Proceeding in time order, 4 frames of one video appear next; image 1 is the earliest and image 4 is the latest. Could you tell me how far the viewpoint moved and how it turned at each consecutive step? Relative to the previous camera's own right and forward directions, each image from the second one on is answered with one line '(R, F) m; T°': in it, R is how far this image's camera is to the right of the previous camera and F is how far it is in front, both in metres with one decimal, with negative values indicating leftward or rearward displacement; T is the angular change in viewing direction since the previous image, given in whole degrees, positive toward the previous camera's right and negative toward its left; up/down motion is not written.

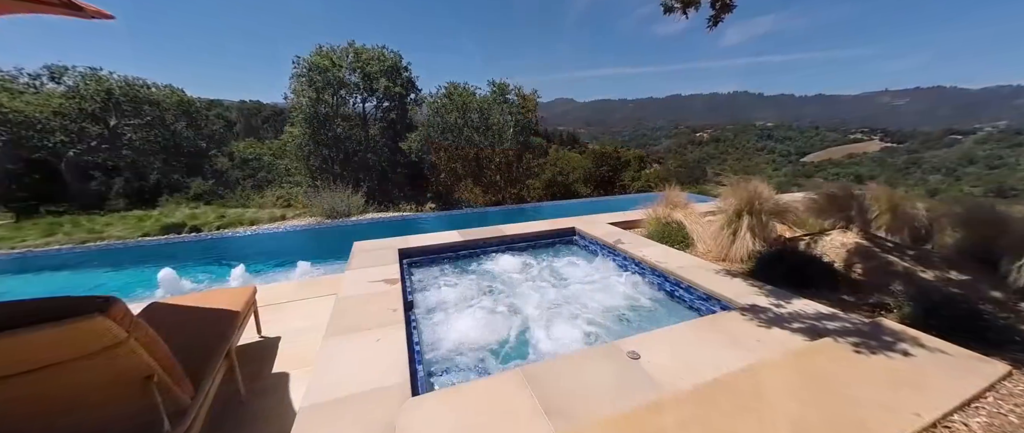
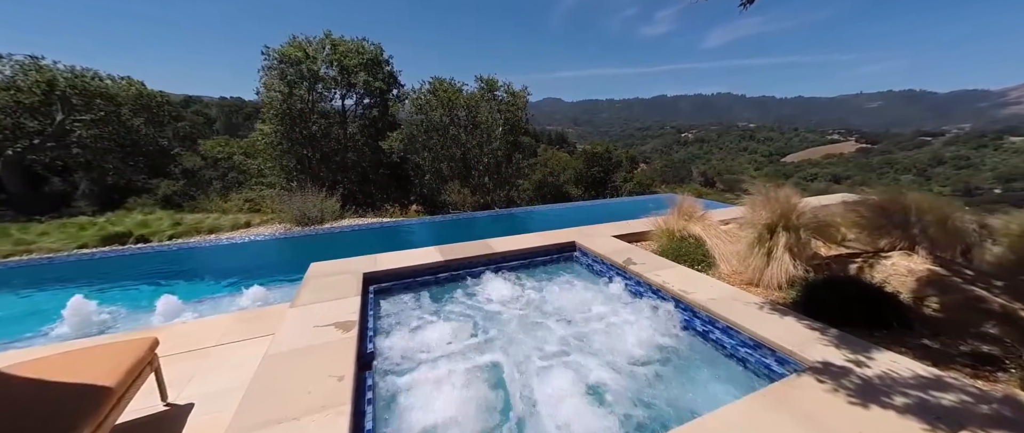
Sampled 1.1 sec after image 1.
(0.0, +0.5) m; +2°
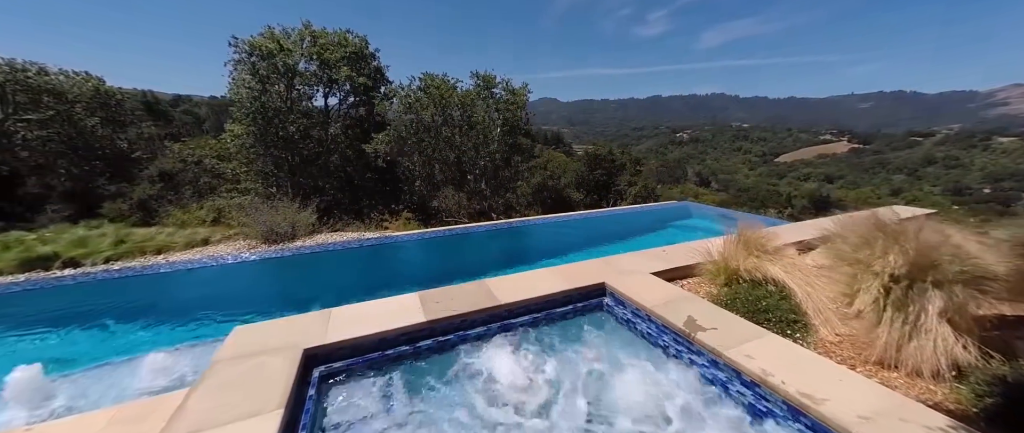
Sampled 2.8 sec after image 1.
(-0.1, +0.8) m; +1°
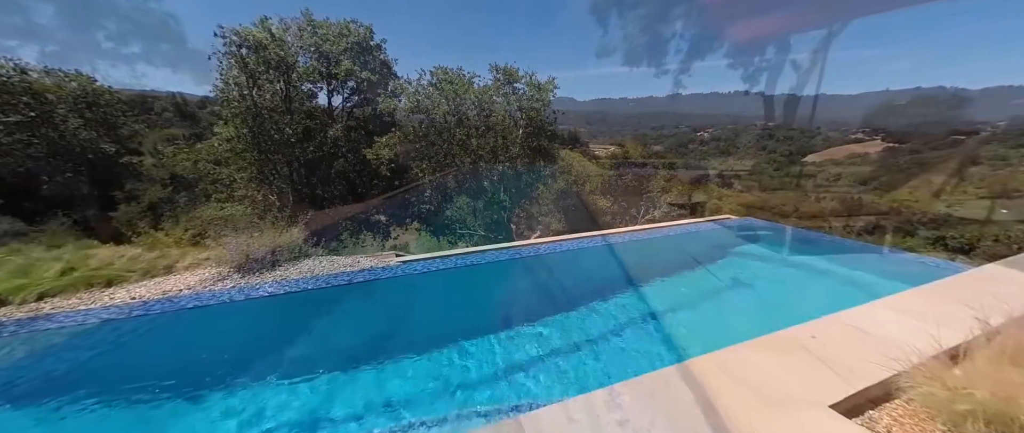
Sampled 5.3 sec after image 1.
(-0.2, +1.1) m; -3°
